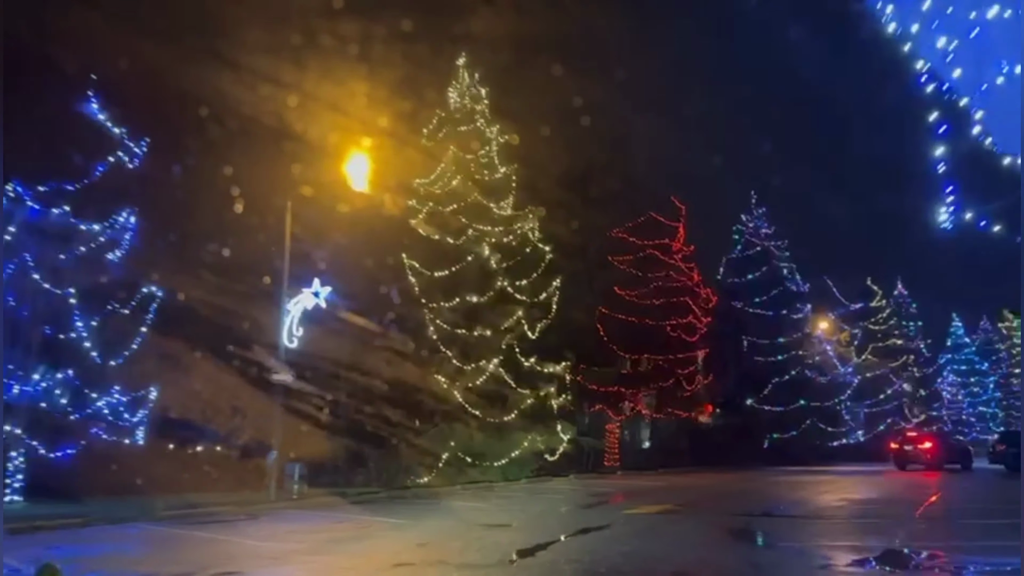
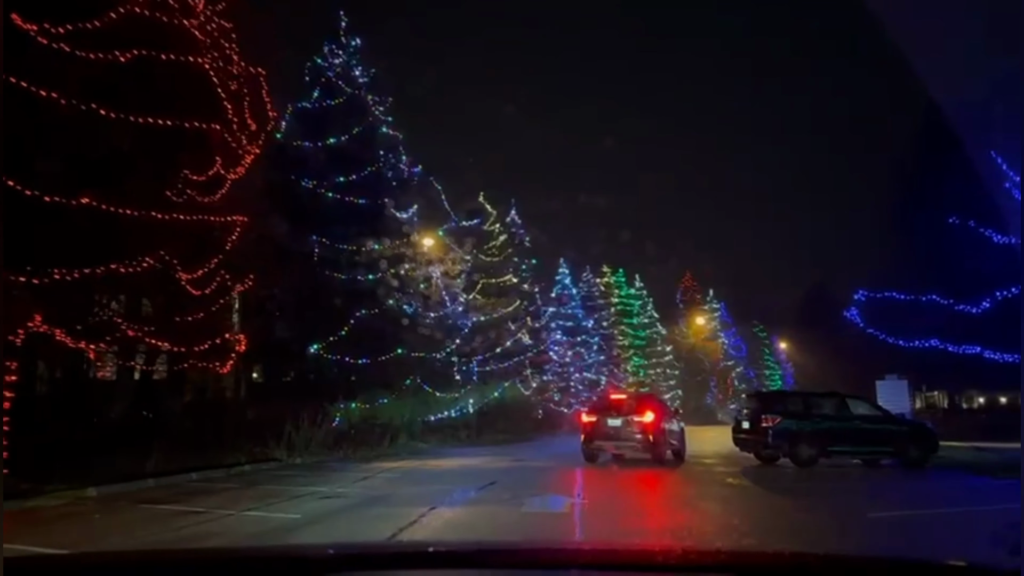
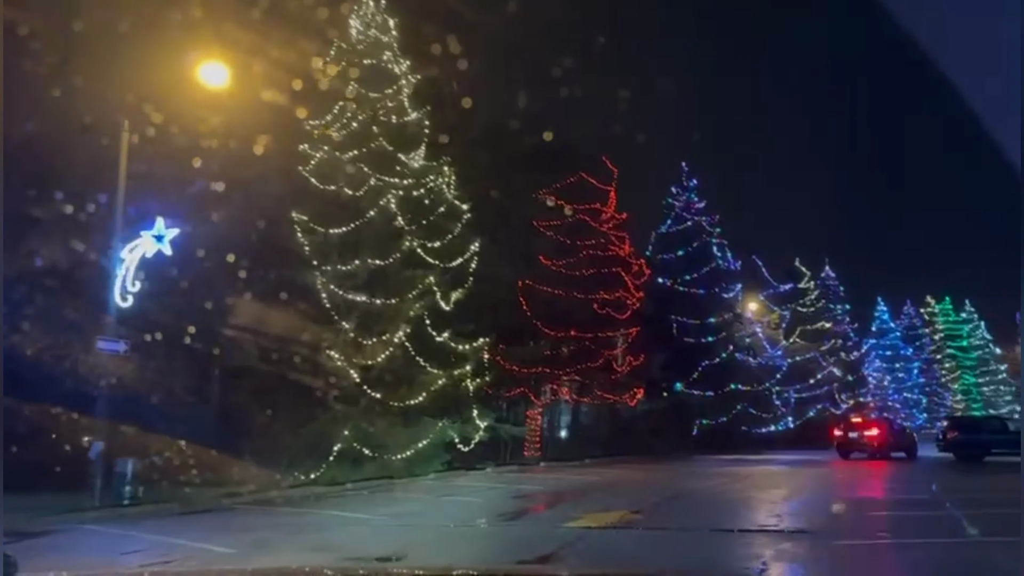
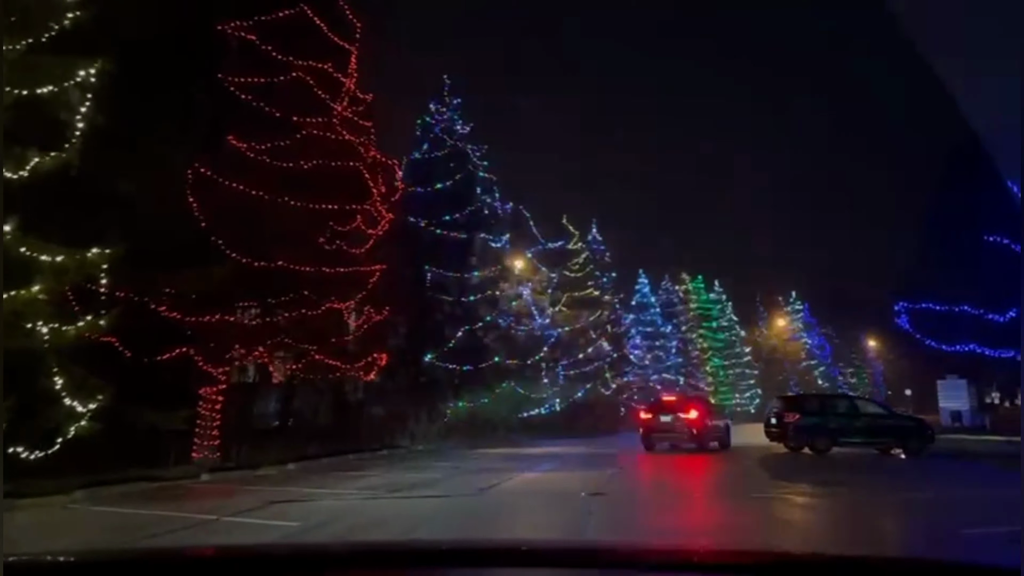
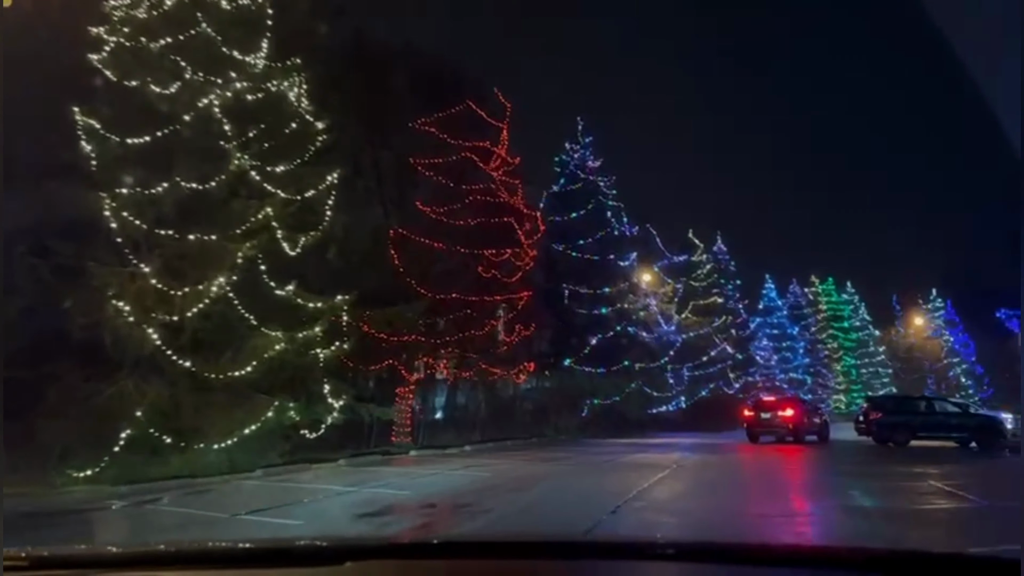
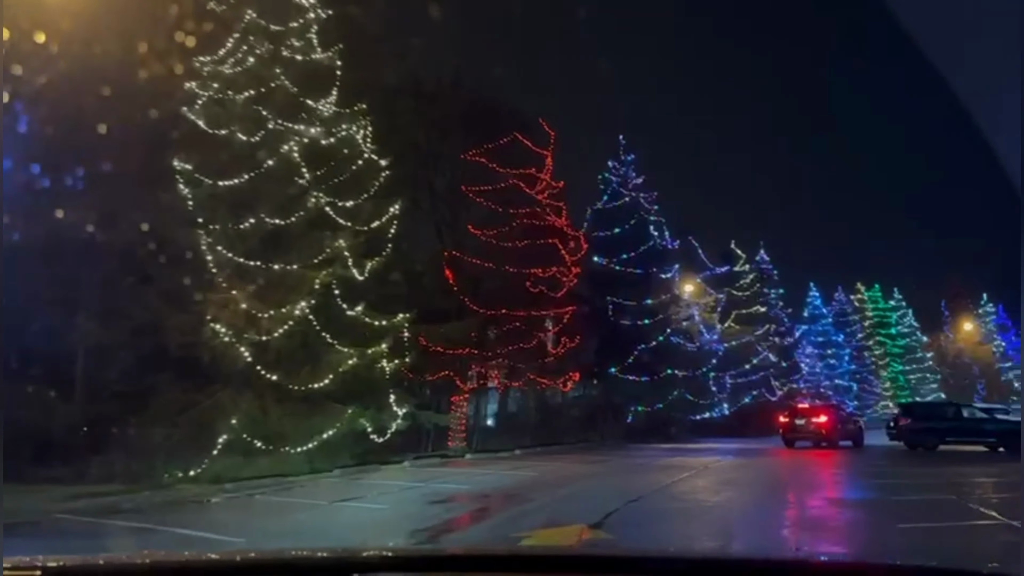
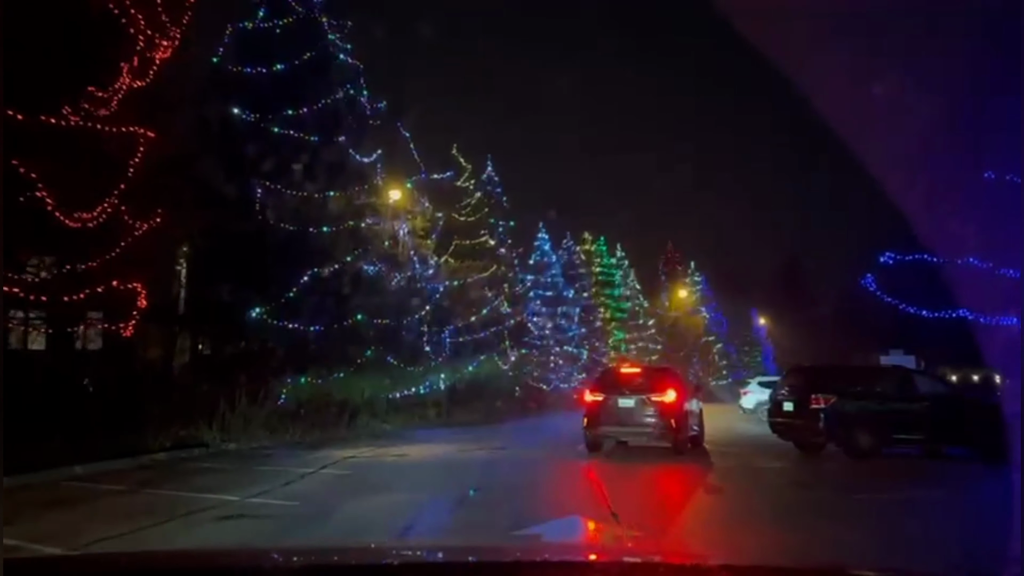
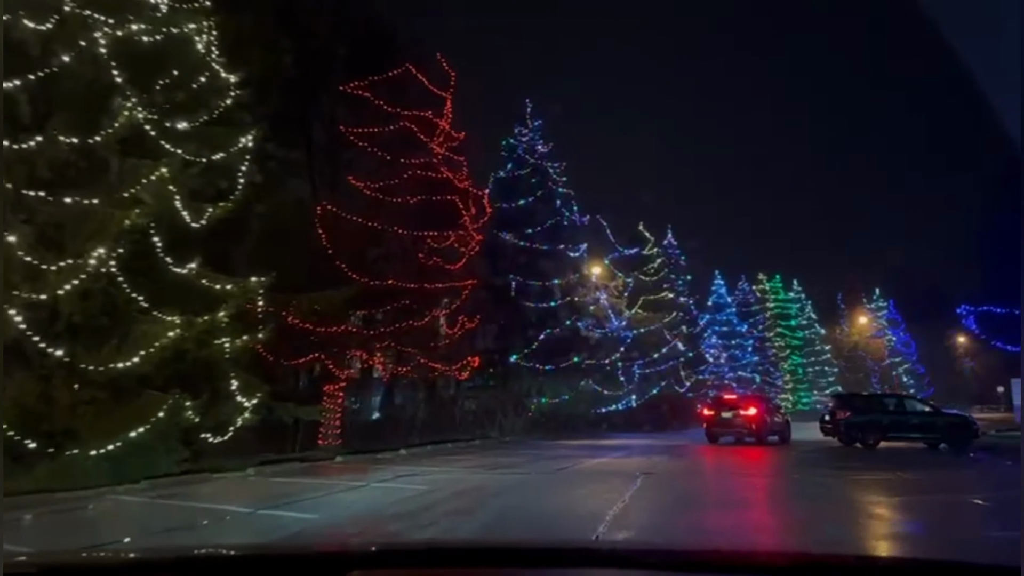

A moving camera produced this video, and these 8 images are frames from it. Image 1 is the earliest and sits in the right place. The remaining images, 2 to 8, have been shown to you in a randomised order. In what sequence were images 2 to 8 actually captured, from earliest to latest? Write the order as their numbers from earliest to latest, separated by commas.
3, 6, 5, 8, 4, 2, 7
